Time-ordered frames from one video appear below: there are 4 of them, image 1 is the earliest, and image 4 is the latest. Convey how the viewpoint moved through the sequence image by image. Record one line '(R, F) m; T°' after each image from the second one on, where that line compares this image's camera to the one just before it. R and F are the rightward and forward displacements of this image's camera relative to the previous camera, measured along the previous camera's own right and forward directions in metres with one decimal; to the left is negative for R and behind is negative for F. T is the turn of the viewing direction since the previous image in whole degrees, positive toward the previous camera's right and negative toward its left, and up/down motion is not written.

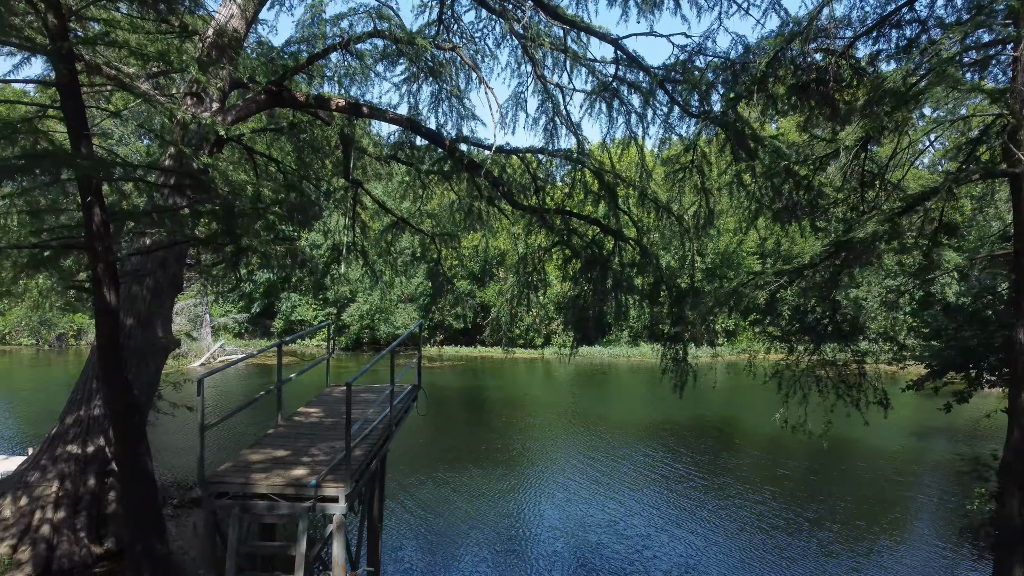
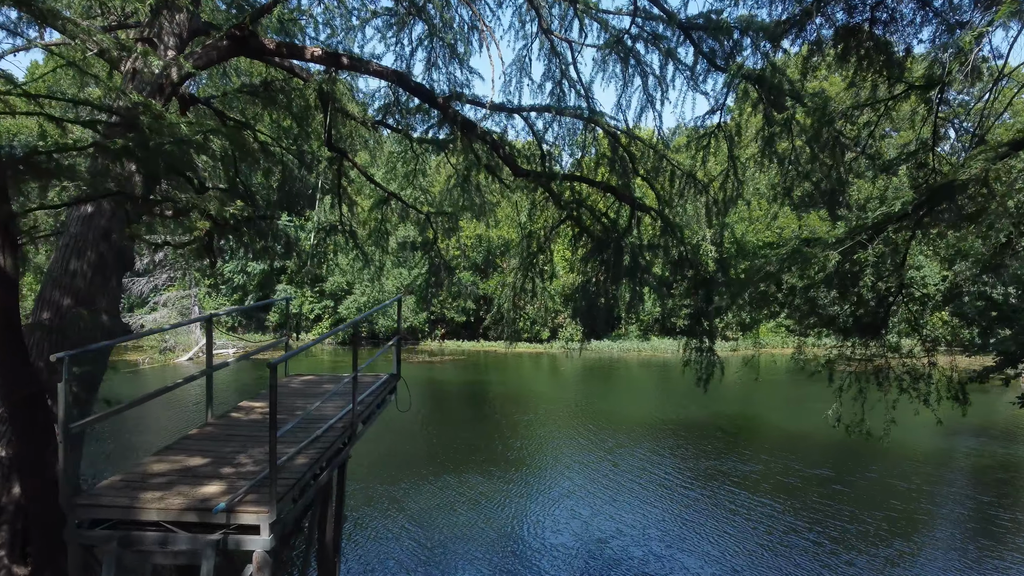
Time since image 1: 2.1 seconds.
(0.0, +0.7) m; 0°
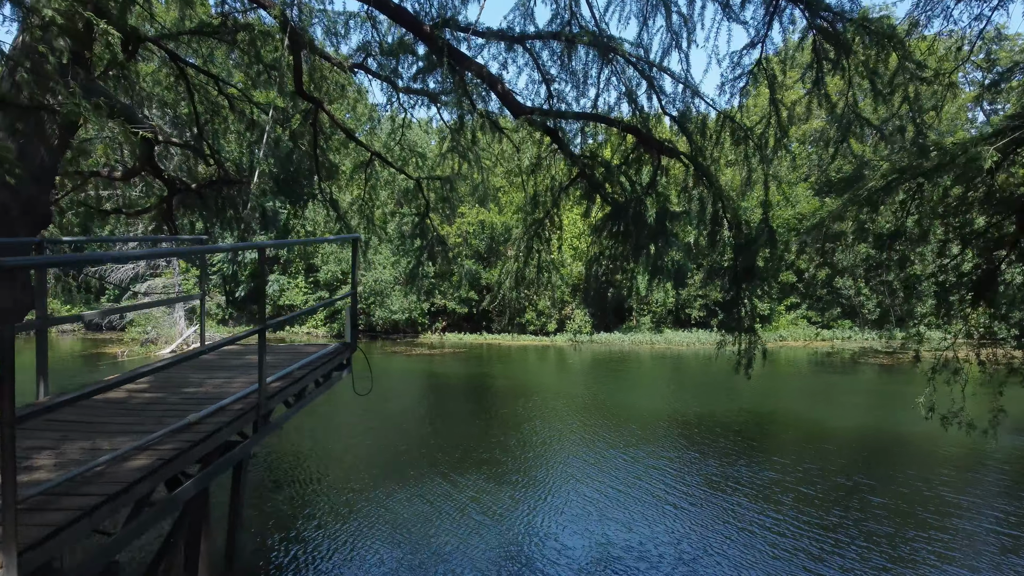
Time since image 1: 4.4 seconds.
(0.0, +0.8) m; -1°
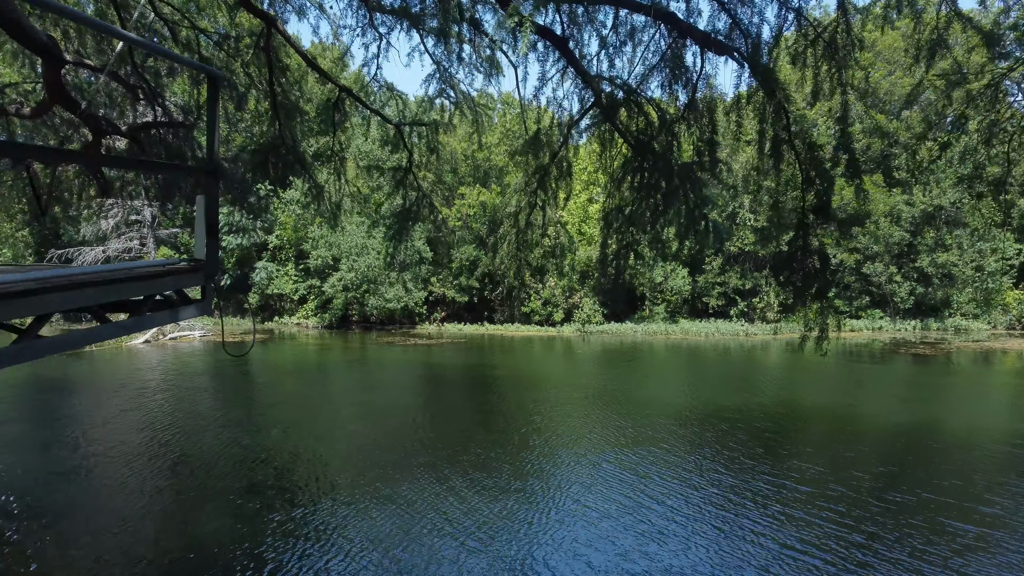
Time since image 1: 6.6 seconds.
(+0.1, +1.0) m; -1°
